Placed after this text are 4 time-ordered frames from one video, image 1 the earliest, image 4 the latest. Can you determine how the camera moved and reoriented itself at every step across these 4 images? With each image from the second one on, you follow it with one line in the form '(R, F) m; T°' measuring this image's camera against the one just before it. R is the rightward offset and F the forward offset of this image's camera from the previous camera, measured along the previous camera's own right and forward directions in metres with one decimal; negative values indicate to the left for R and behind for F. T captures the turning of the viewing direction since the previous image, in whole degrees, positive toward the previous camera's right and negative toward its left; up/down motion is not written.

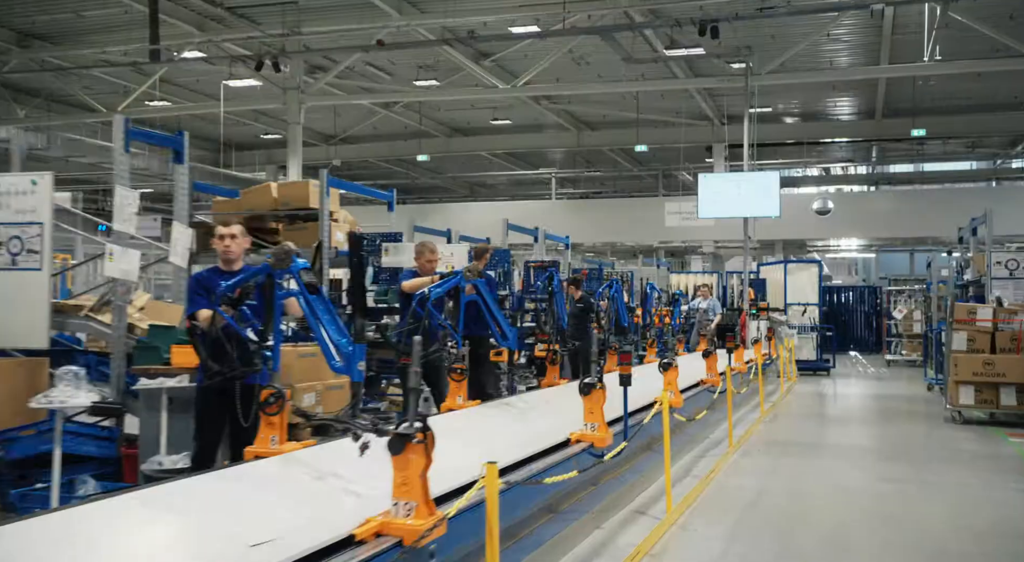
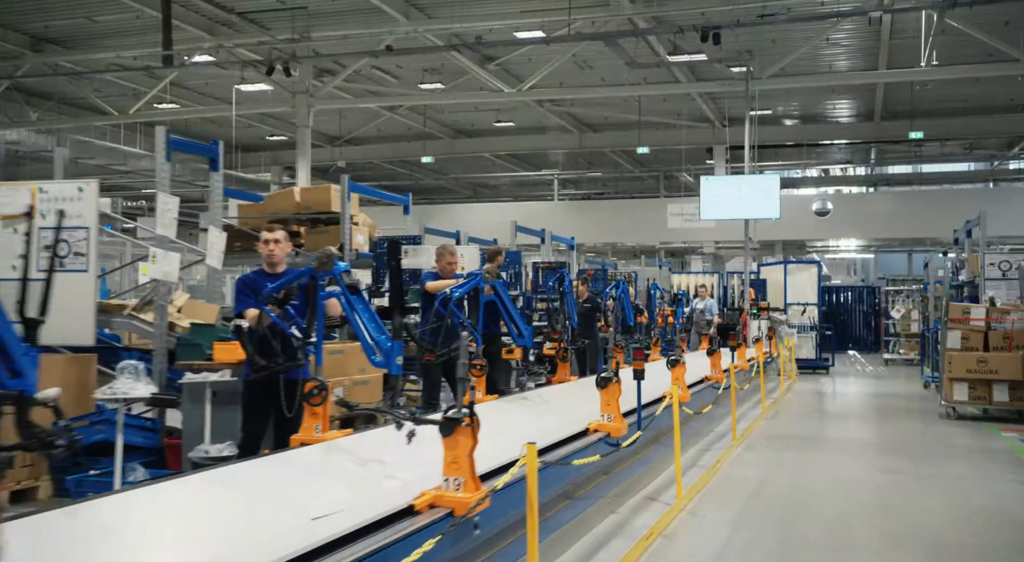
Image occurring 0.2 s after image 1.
(-0.1, -0.3) m; 0°
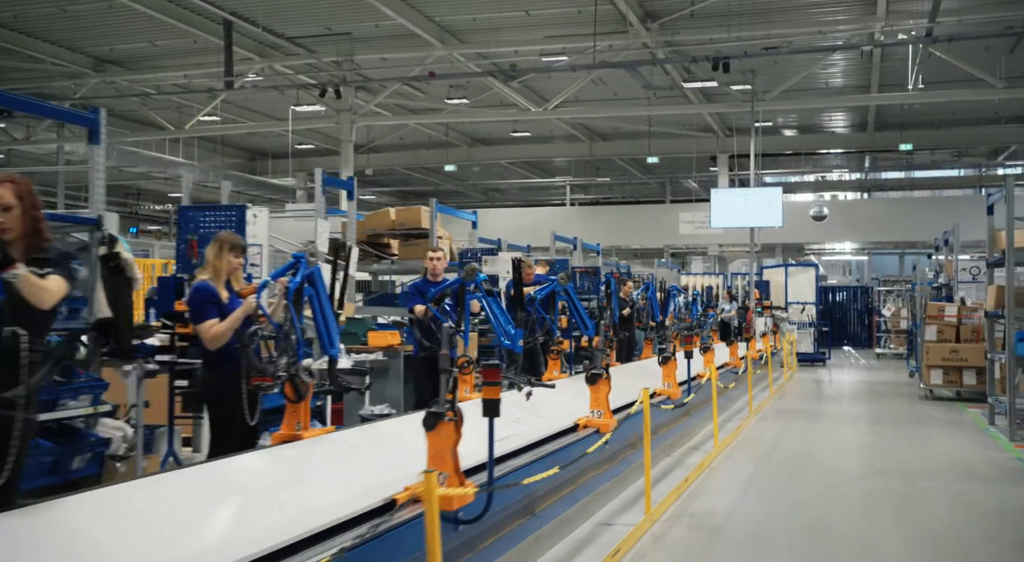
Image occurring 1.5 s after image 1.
(-0.5, -1.5) m; 0°
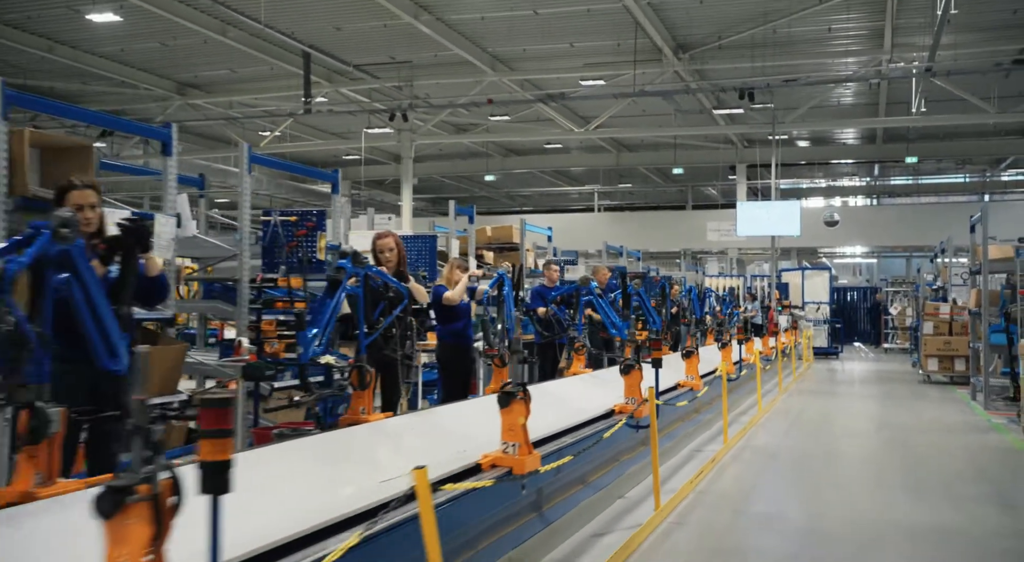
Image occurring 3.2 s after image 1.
(-0.6, -1.9) m; -1°
